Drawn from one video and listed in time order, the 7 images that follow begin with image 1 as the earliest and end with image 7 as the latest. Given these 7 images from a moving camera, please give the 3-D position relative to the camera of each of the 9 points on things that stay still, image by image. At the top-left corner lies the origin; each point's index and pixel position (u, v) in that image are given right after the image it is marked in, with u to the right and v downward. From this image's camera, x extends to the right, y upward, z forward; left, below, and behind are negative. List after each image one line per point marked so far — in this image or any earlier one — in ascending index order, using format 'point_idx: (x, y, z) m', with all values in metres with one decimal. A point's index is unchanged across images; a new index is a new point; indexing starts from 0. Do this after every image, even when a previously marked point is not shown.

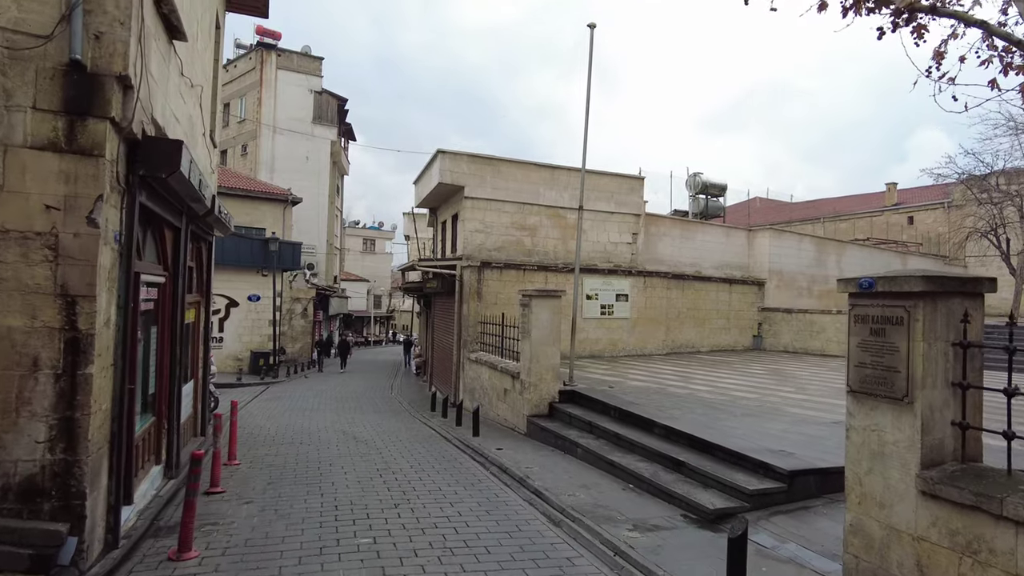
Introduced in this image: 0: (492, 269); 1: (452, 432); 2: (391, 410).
0: (-0.4, +0.4, +14.2) m
1: (-0.9, -2.3, +10.3) m
2: (-2.5, -2.6, +13.8) m
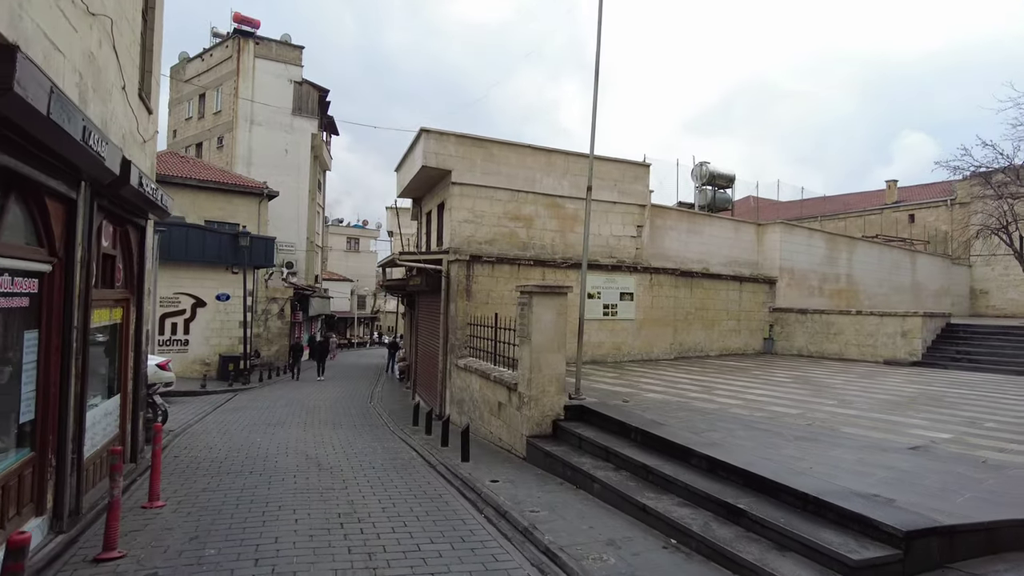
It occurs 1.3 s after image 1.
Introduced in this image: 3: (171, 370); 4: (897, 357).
0: (-0.6, +0.5, +12.6) m
1: (-1.0, -2.2, +8.7) m
2: (-2.6, -2.5, +12.2) m
3: (-7.8, -1.9, +15.2) m
4: (+9.0, -1.6, +15.5) m
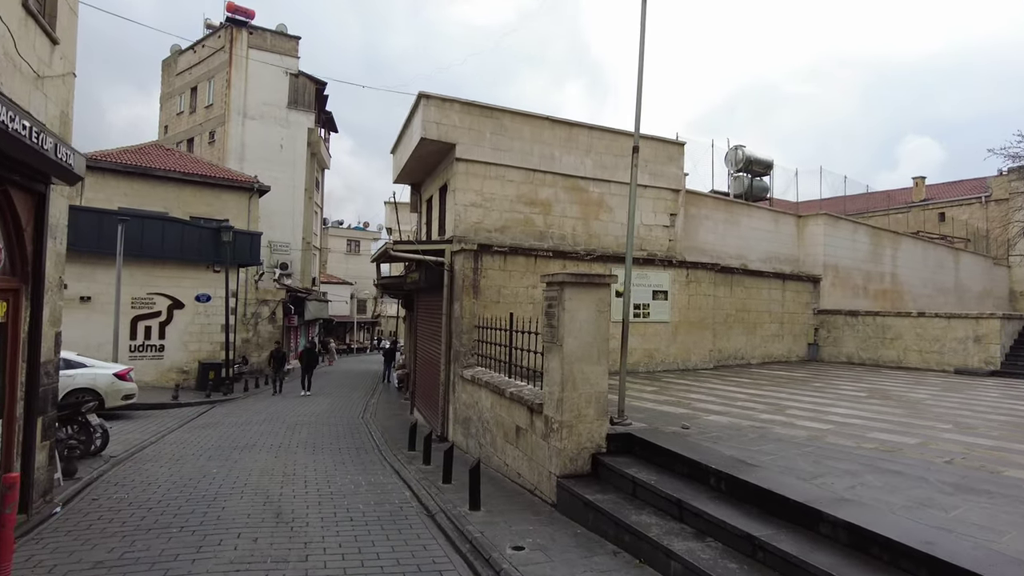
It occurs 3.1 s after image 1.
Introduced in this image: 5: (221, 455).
0: (-0.3, +0.5, +10.5) m
1: (-0.8, -2.1, +6.6) m
2: (-2.4, -2.4, +10.1) m
3: (-7.6, -1.9, +13.2) m
4: (+9.3, -1.6, +13.5) m
5: (-4.0, -2.3, +9.2) m
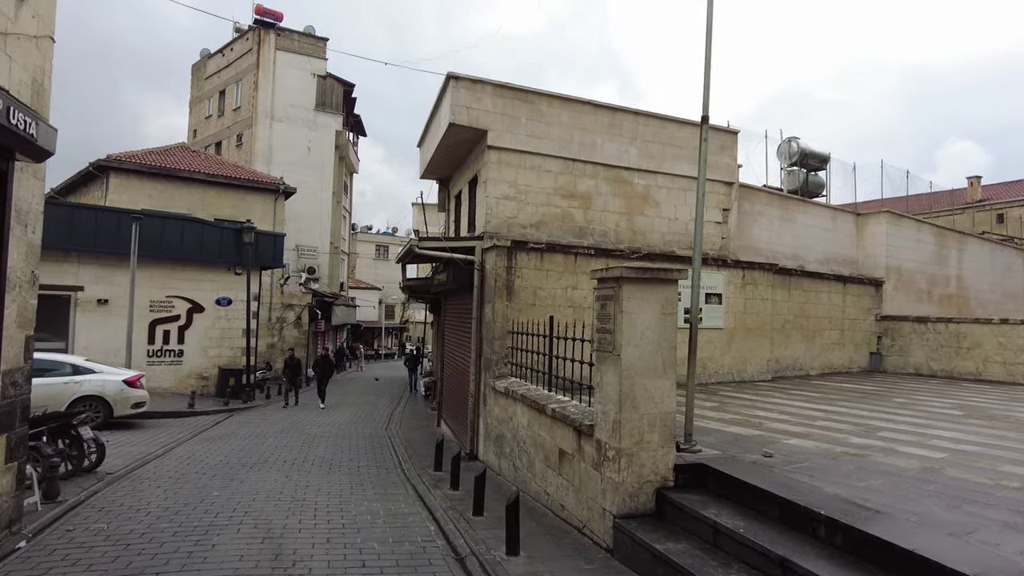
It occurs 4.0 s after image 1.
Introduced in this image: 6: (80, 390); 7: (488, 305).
0: (+0.2, +0.5, +9.5) m
1: (-0.4, -2.1, +5.6) m
2: (-1.9, -2.4, +9.1) m
3: (-6.9, -1.9, +12.4) m
4: (+10.0, -1.7, +12.0) m
5: (-3.6, -2.3, +8.2) m
6: (-7.5, -1.8, +11.6) m
7: (-0.3, -0.2, +9.3) m
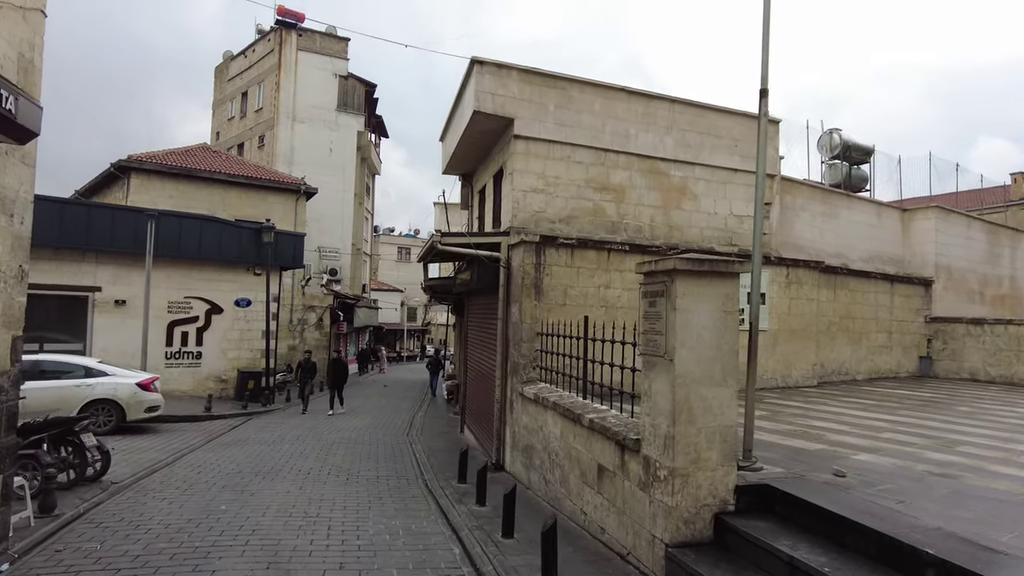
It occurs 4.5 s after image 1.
0: (+0.6, +0.5, +8.9) m
1: (-0.1, -2.0, +4.9) m
2: (-1.5, -2.4, +8.6) m
3: (-6.4, -1.9, +12.0) m
4: (+10.4, -1.6, +11.0) m
5: (-3.2, -2.3, +7.7) m
6: (-7.1, -1.8, +11.2) m
7: (0.0, -0.2, +8.7) m
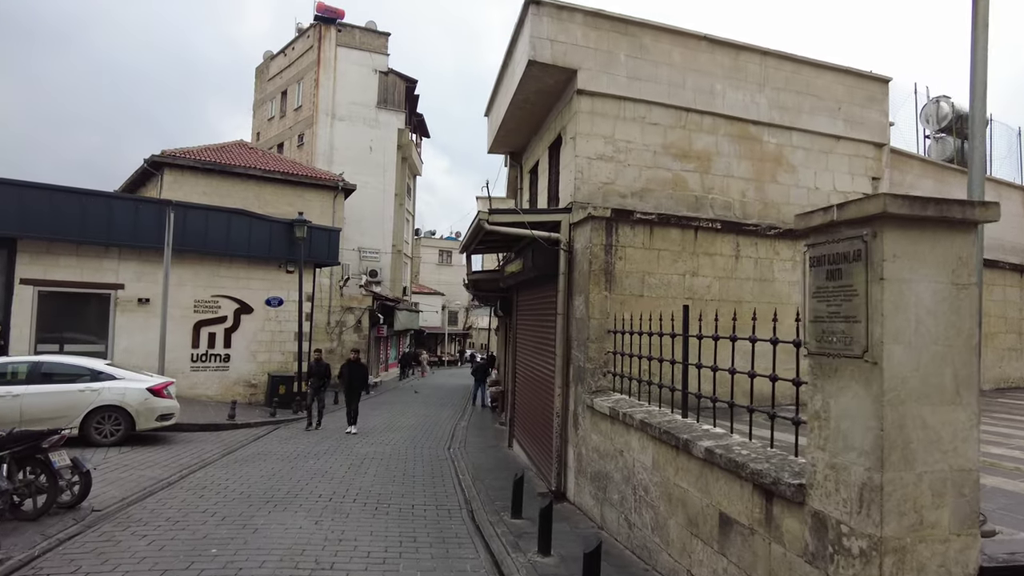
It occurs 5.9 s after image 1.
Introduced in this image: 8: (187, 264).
0: (+1.3, +0.7, +7.2) m
1: (+0.3, -1.9, +3.3) m
2: (-0.8, -2.3, +7.0) m
3: (-5.5, -1.8, +10.8) m
4: (+11.2, -1.5, +8.7) m
5: (-2.6, -2.2, +6.3) m
6: (-6.2, -1.7, +10.0) m
7: (+0.7, -0.1, +7.1) m
8: (-7.8, +0.6, +15.8) m
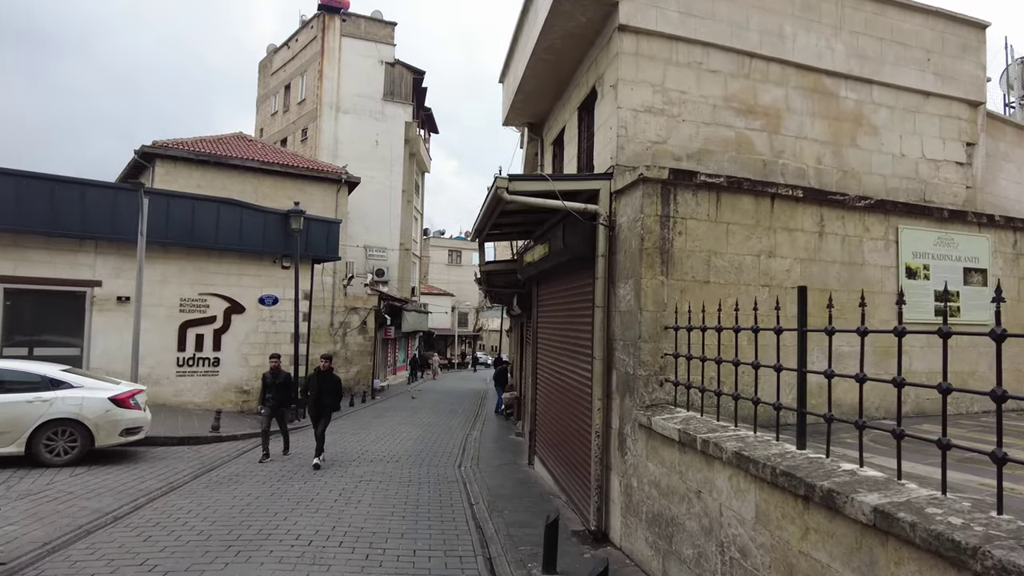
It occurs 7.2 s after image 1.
0: (+1.5, +0.8, +5.7) m
1: (+0.5, -1.7, +1.8) m
2: (-0.6, -2.2, +5.5) m
3: (-5.2, -1.7, +9.3) m
4: (+11.5, -1.3, +7.0) m
5: (-2.3, -2.0, +4.8) m
6: (-5.9, -1.6, +8.5) m
7: (+1.0, +0.1, +5.5) m
8: (-7.4, +0.6, +14.4) m
